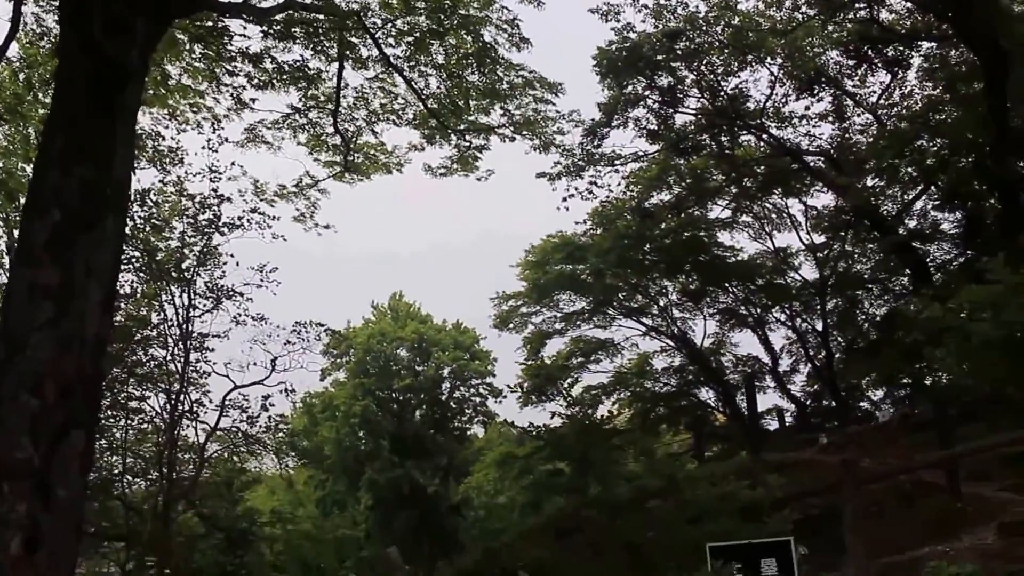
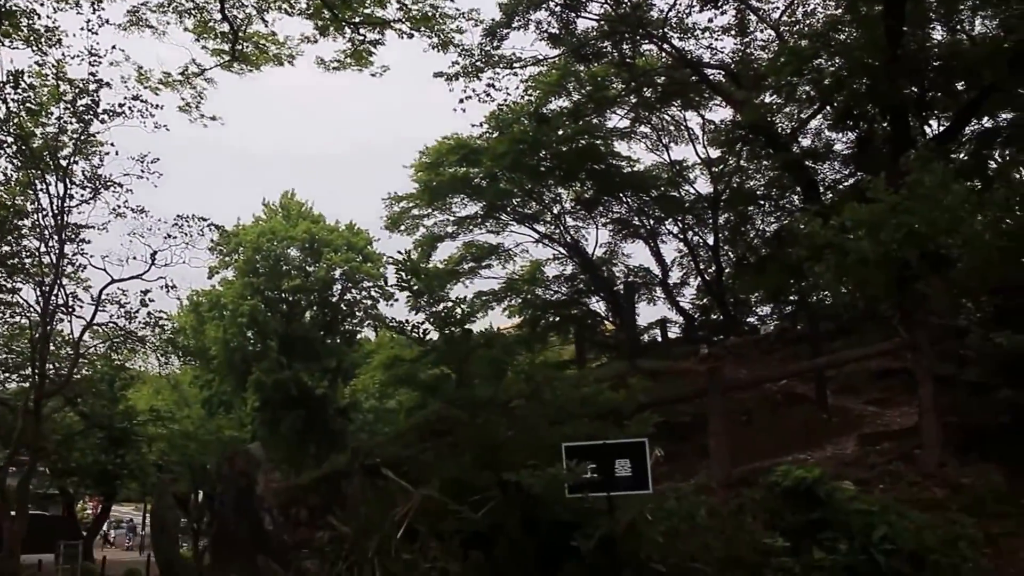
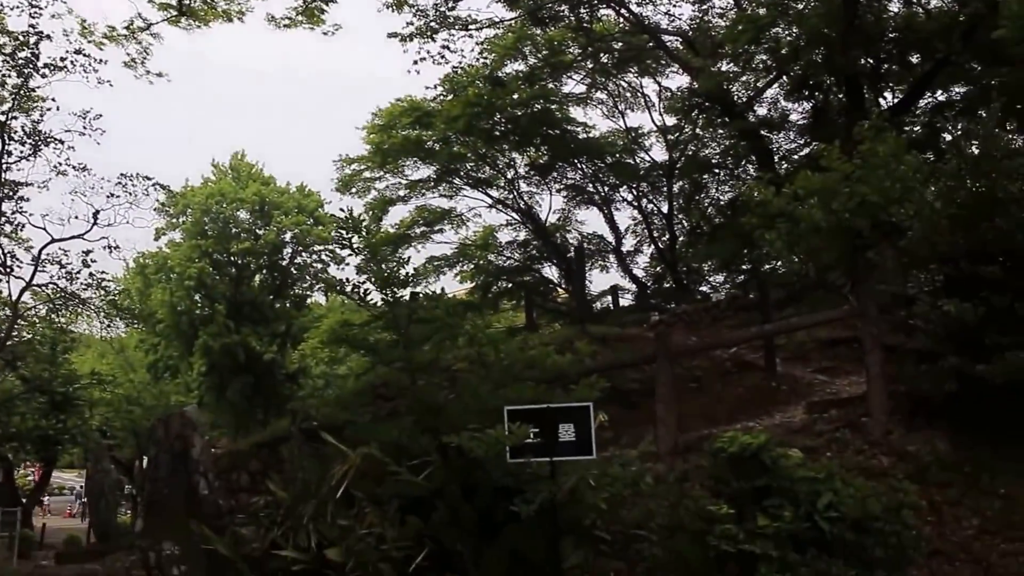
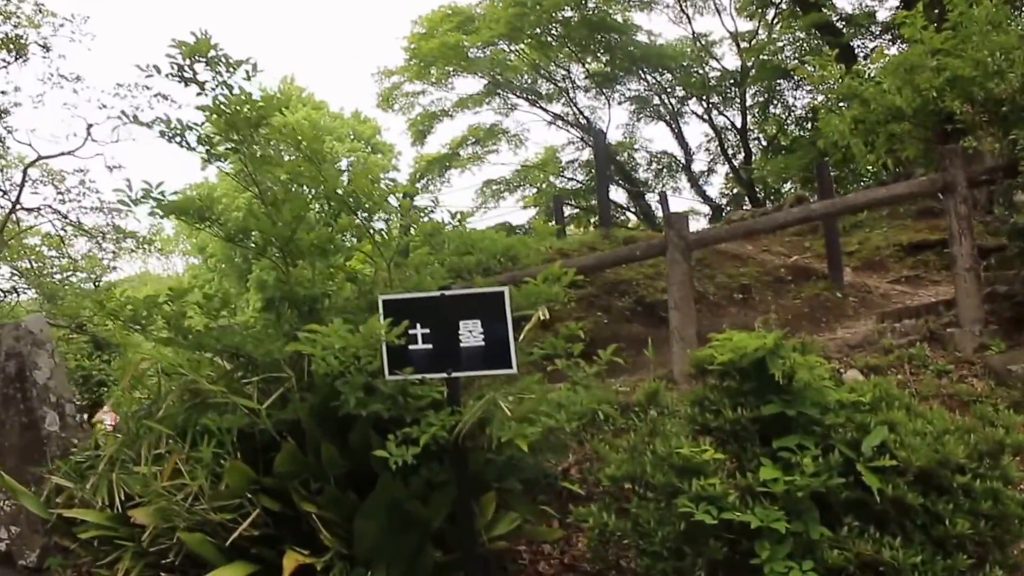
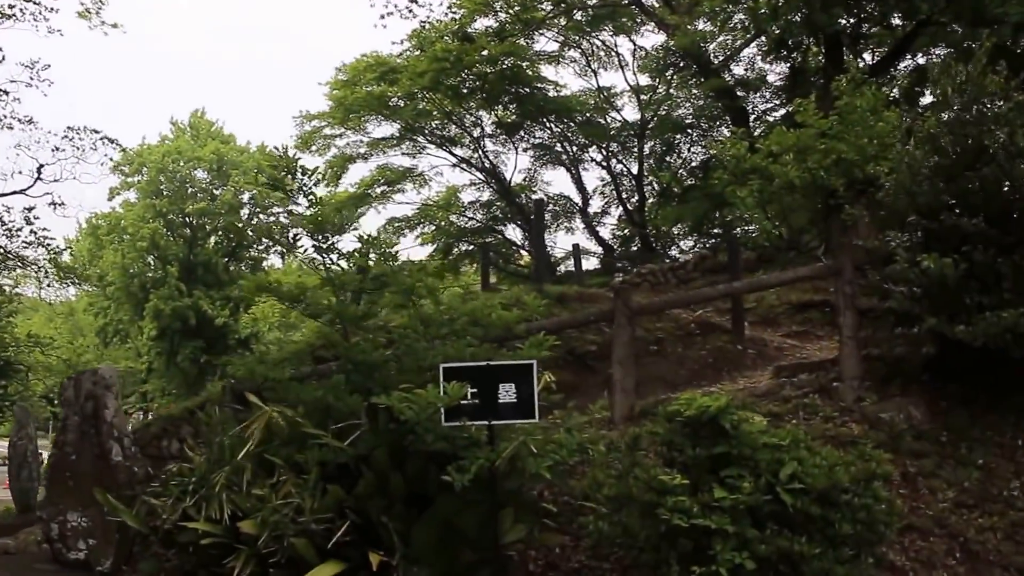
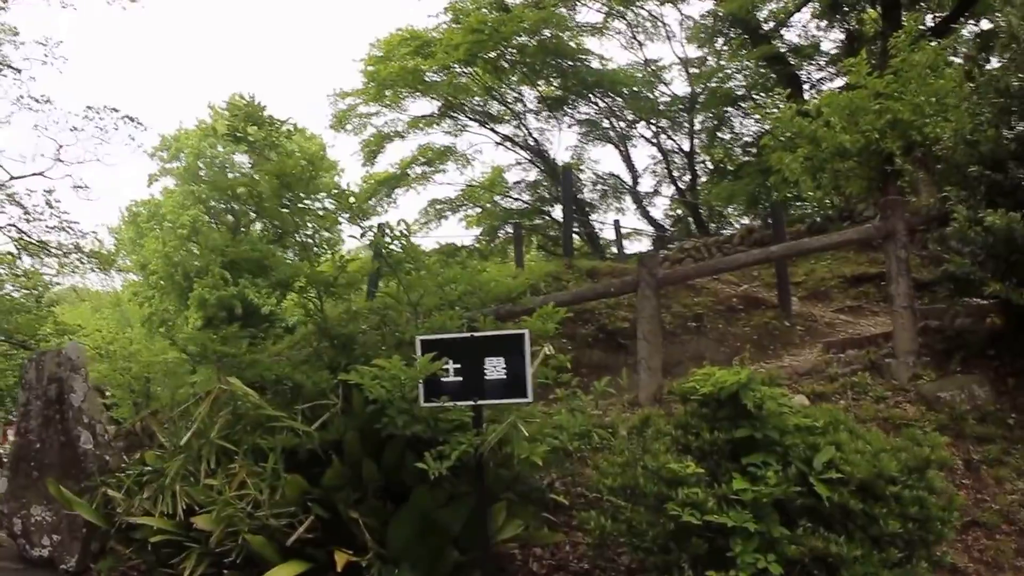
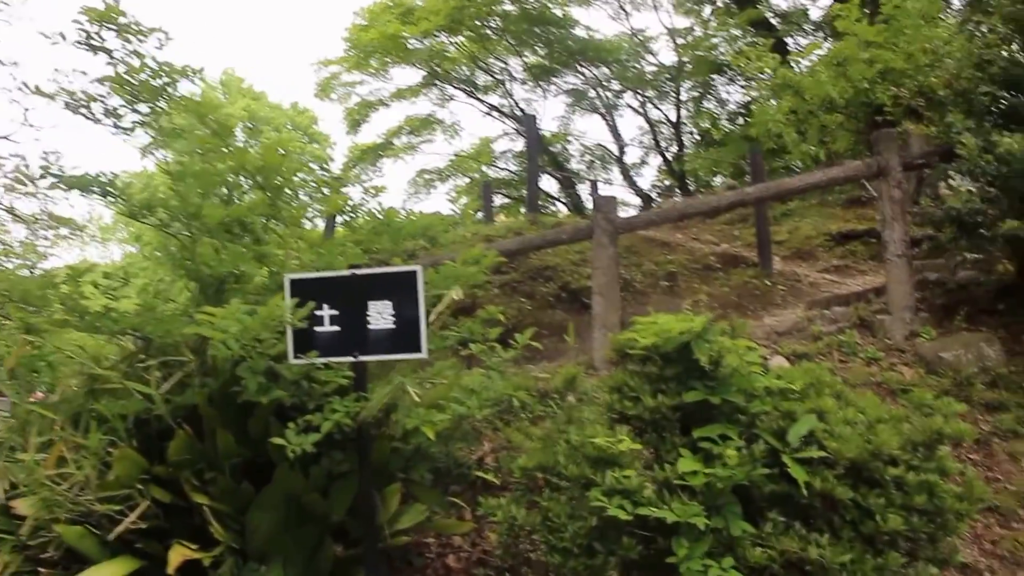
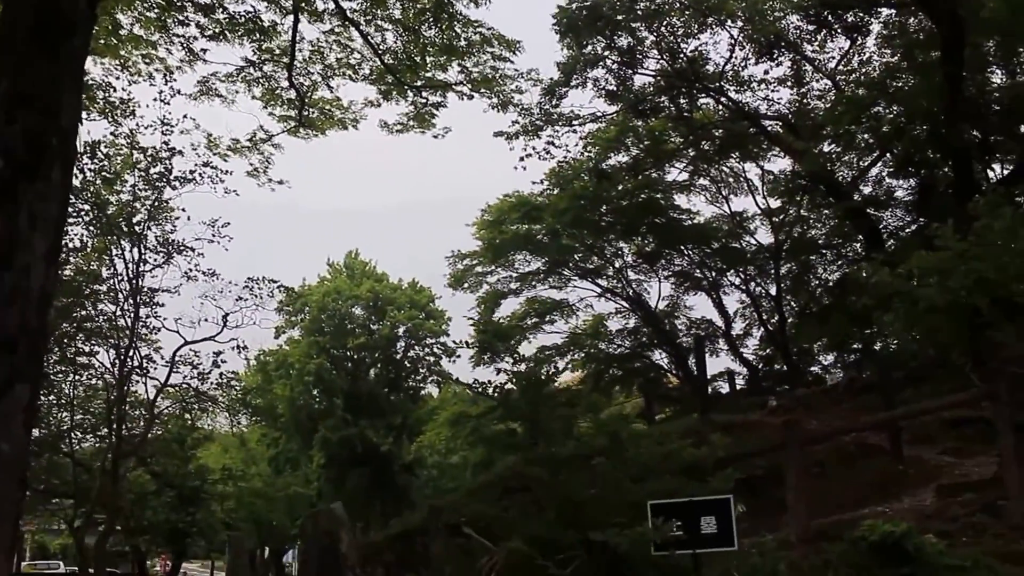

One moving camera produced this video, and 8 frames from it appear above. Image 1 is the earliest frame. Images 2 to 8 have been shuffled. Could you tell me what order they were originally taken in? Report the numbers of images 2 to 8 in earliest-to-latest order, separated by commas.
8, 2, 3, 5, 6, 4, 7
